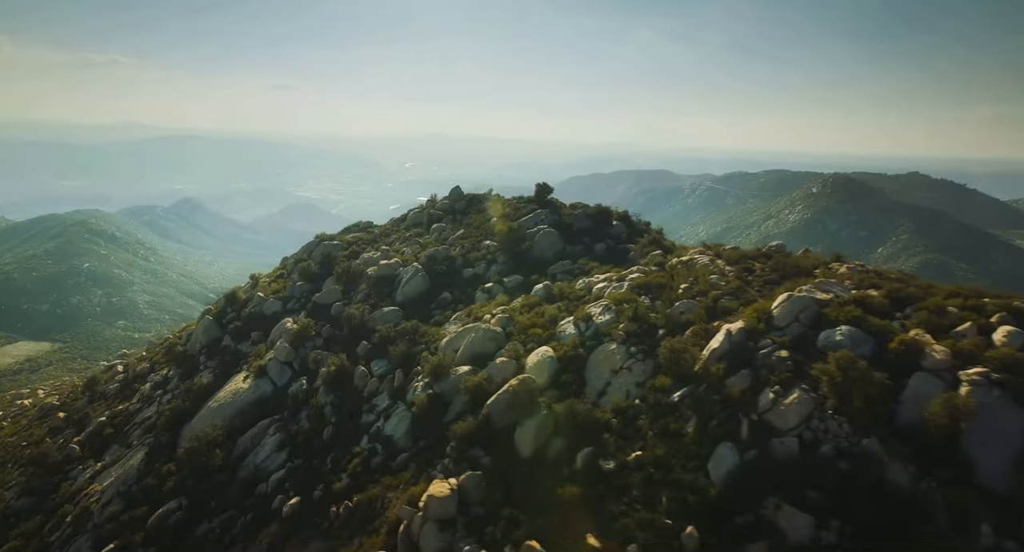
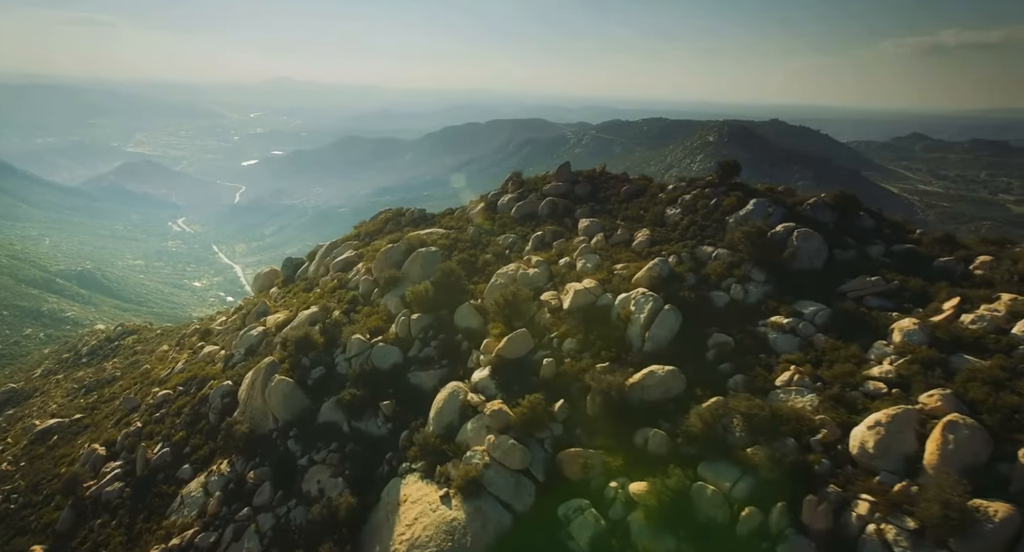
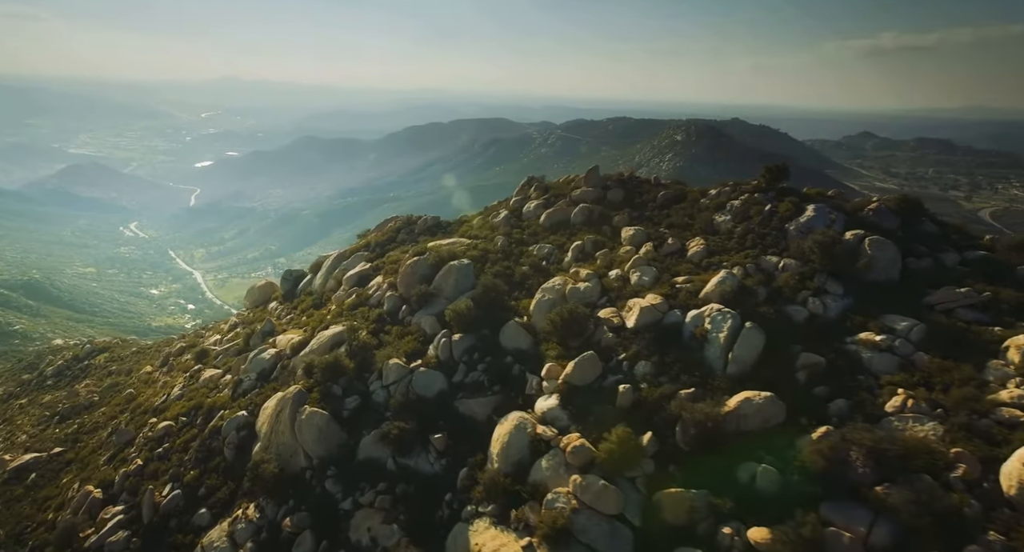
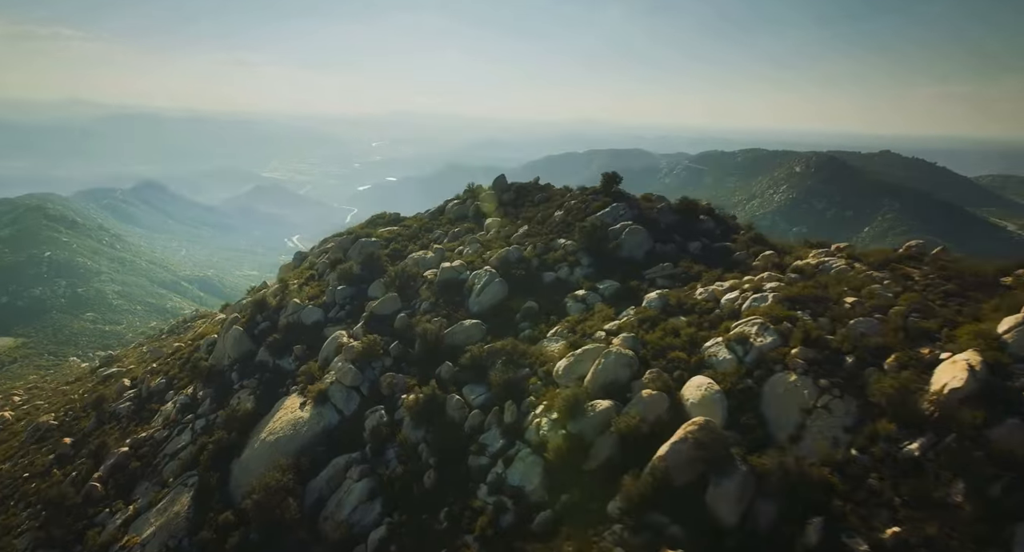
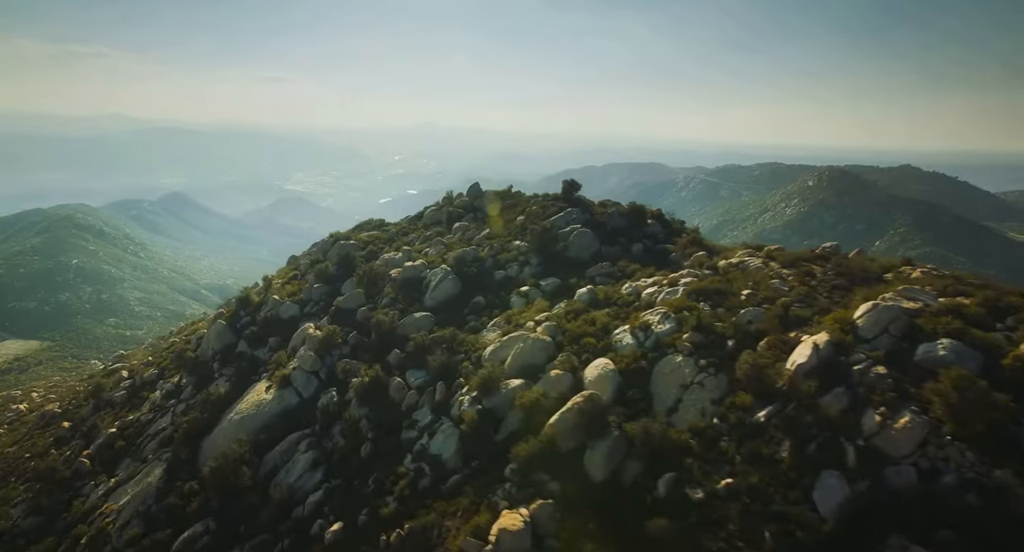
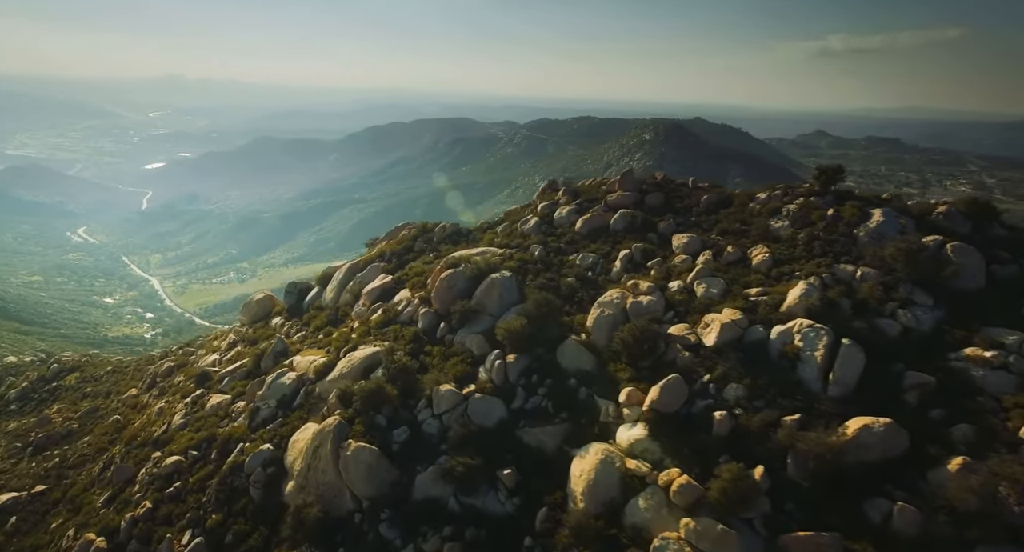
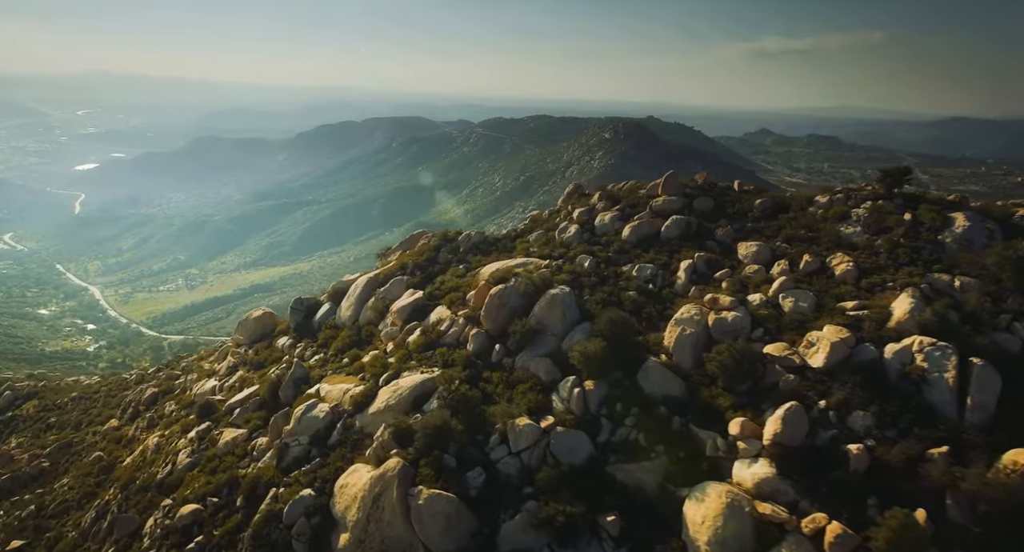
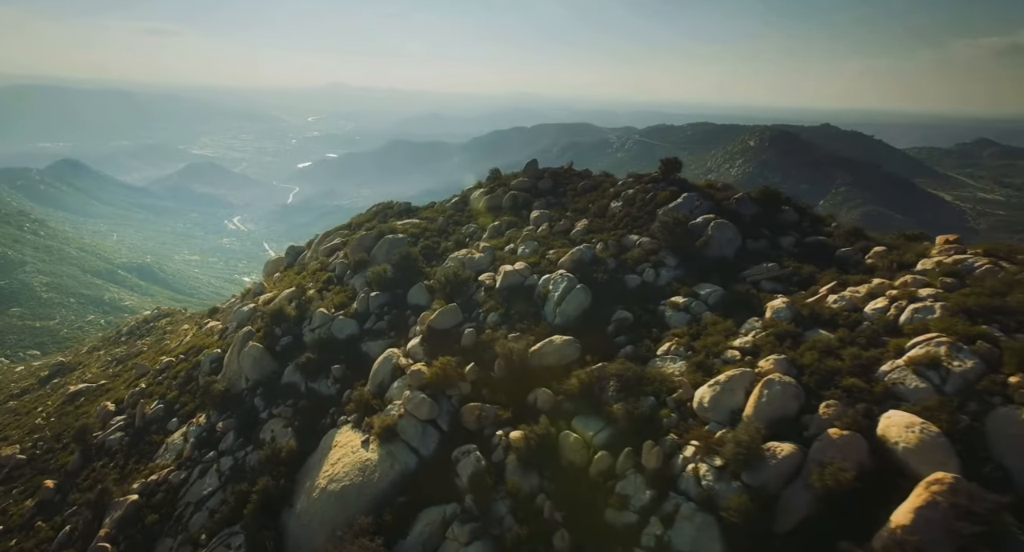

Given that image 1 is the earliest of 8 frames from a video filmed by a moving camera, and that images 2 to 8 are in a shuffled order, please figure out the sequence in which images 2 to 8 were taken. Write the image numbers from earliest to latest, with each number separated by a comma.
5, 4, 8, 2, 3, 6, 7
